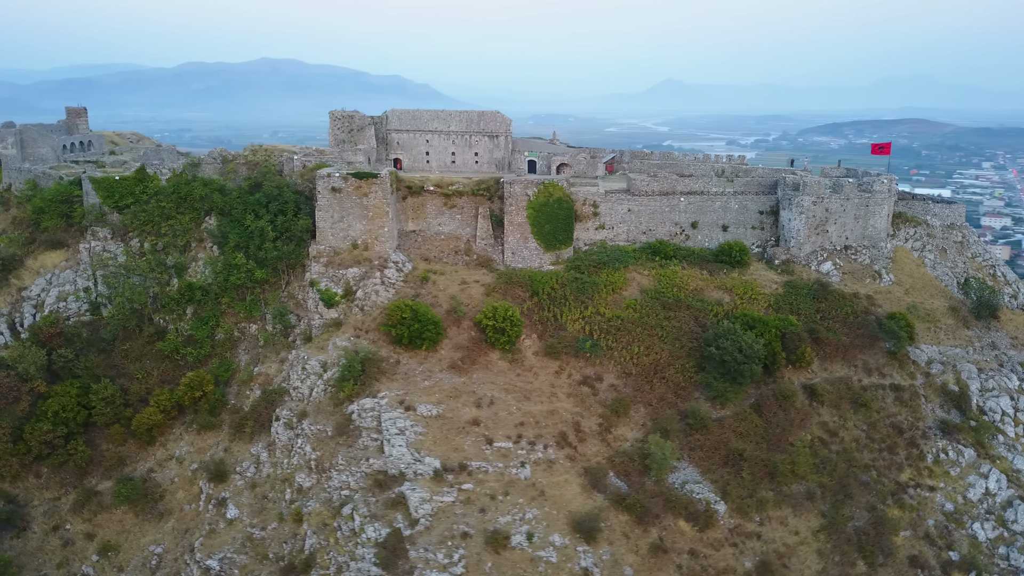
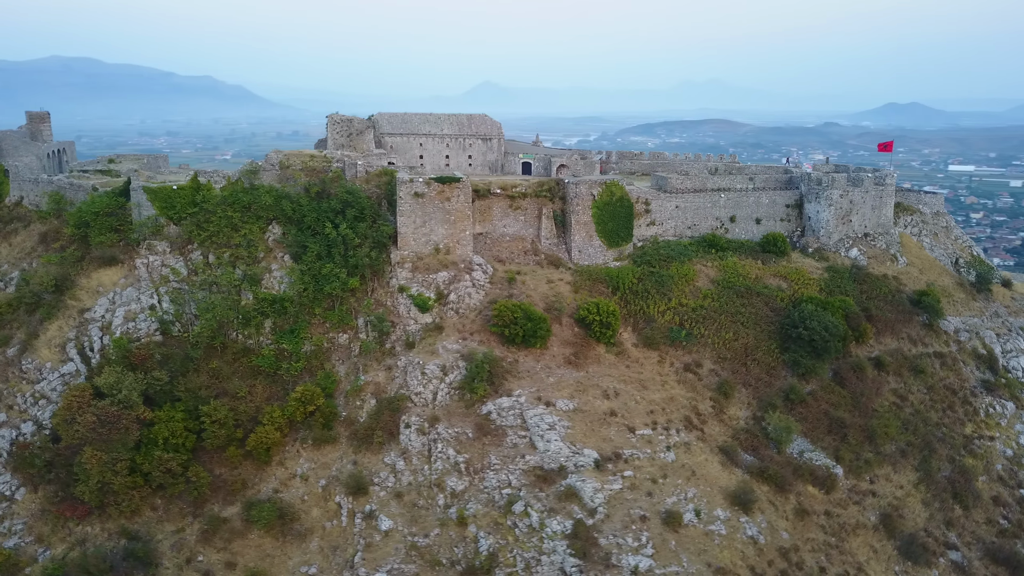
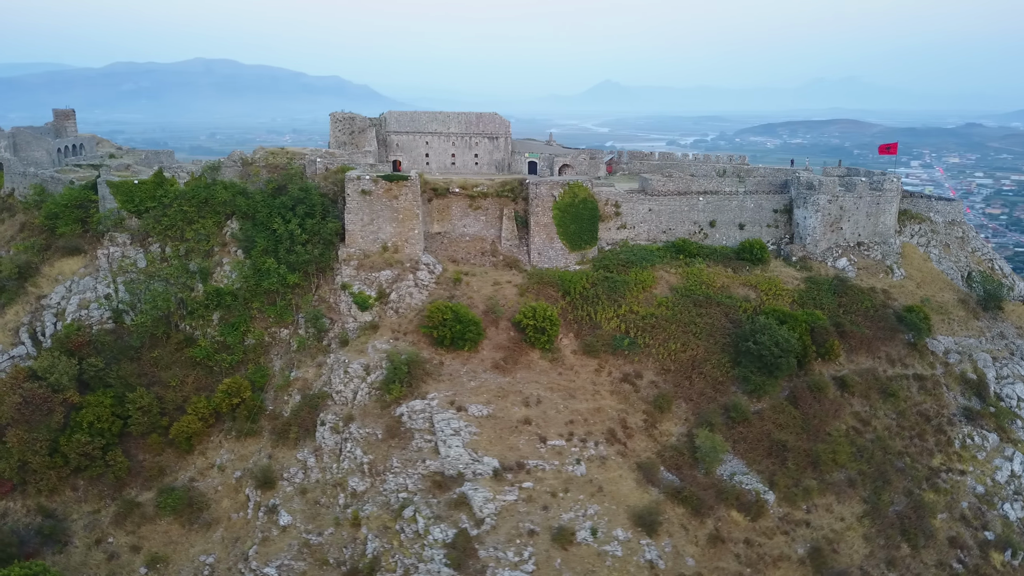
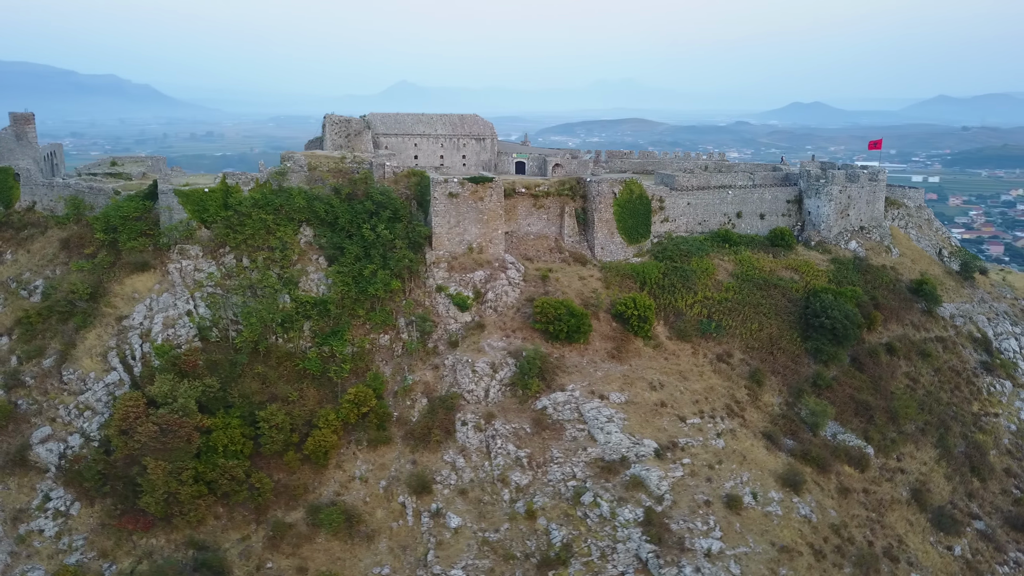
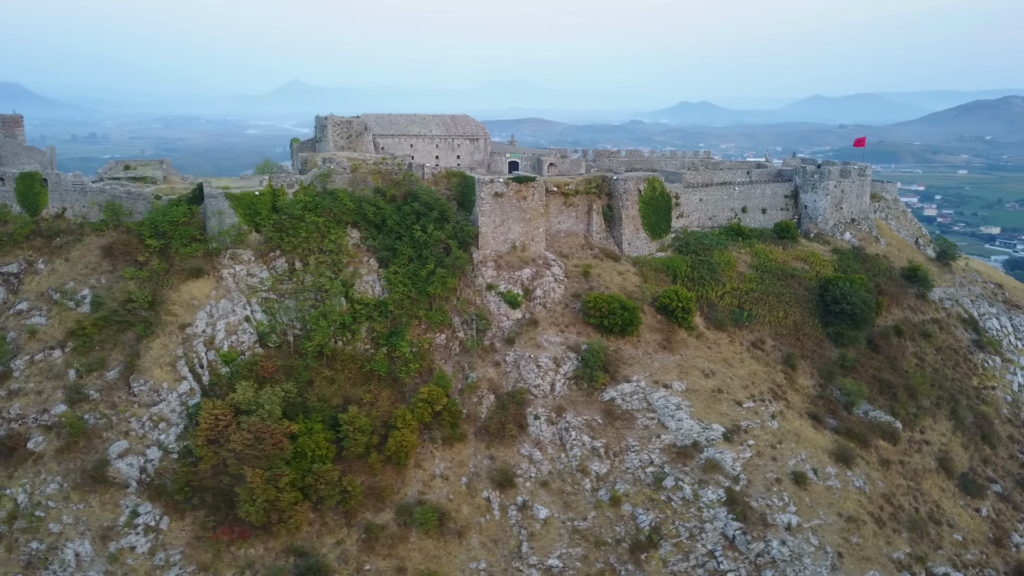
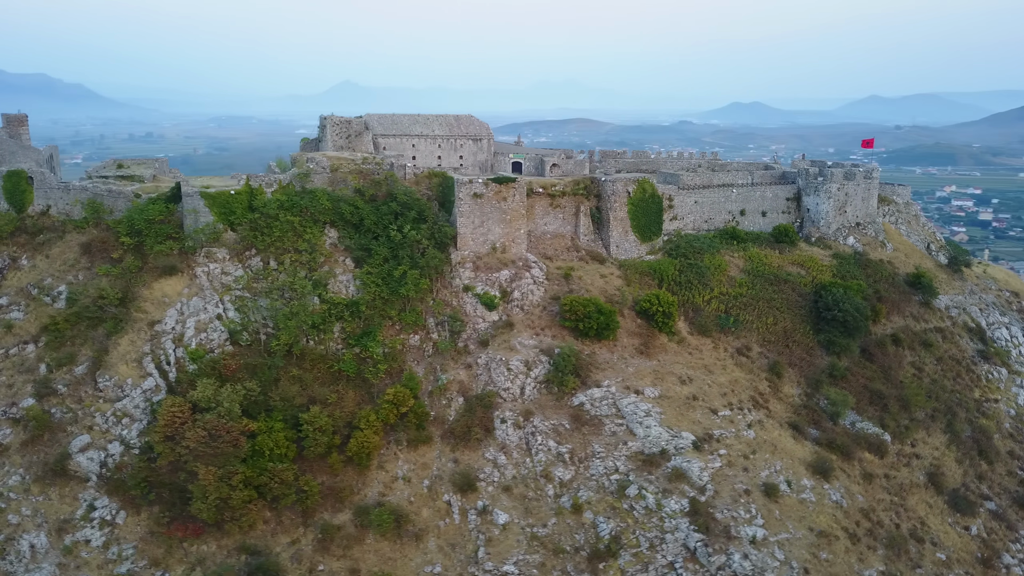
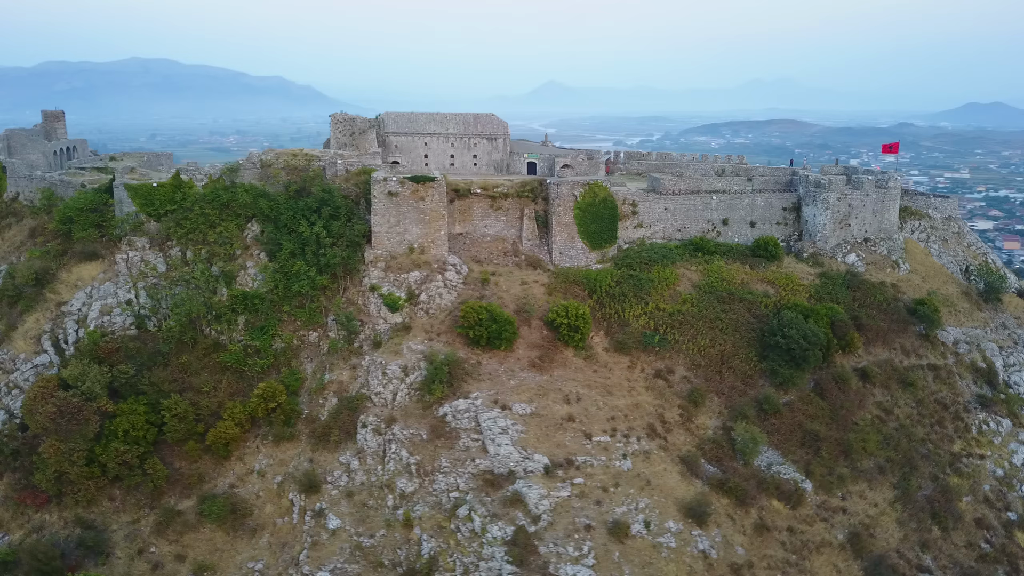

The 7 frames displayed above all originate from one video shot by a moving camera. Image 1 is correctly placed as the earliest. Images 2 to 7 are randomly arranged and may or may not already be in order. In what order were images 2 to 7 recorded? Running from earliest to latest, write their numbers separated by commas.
3, 7, 2, 4, 6, 5
